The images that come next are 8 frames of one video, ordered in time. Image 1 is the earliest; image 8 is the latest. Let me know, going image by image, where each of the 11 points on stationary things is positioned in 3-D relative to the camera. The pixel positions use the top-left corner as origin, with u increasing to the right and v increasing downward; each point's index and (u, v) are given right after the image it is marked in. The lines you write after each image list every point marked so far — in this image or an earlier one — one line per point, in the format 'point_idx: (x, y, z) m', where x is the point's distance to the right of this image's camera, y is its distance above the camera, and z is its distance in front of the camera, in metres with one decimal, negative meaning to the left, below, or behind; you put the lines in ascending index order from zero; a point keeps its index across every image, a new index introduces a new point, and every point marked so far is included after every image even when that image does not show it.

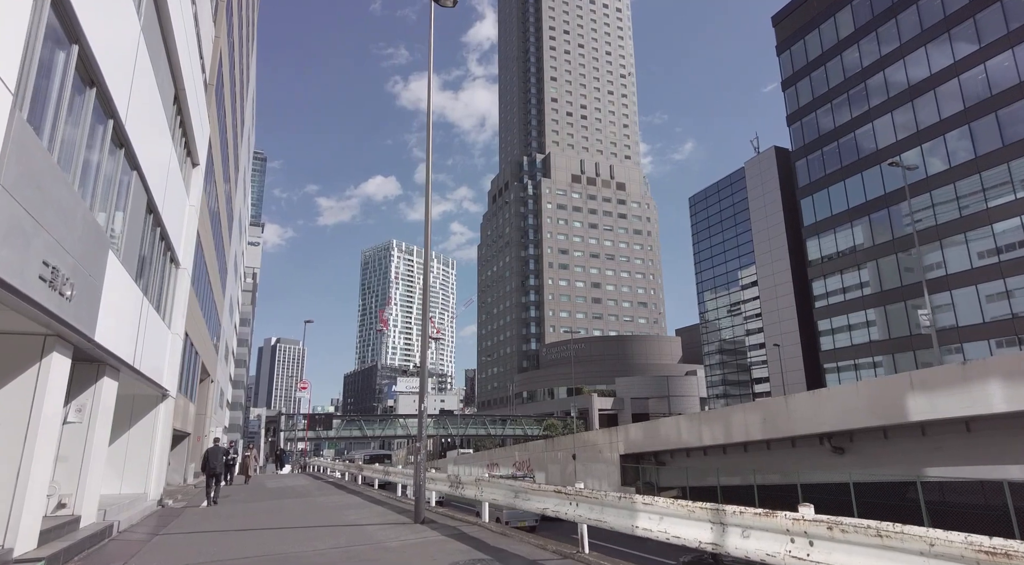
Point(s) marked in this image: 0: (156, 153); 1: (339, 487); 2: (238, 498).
0: (-6.4, +2.3, +10.6) m
1: (-5.3, -6.4, +18.7) m
2: (-7.2, -5.6, +15.6) m
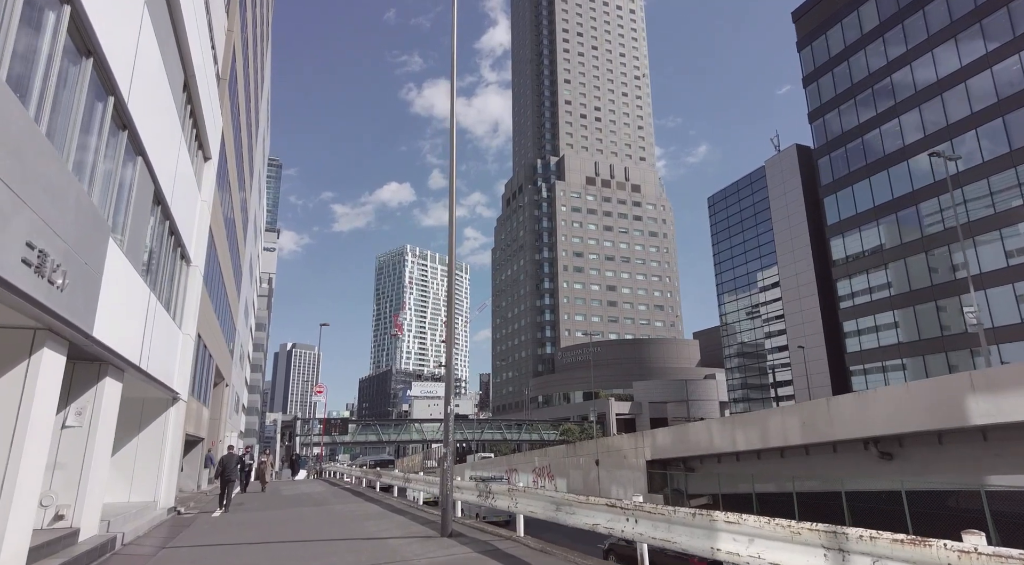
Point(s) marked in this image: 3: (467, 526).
0: (-5.9, +2.4, +10.0) m
1: (-4.6, -6.3, +18.0) m
2: (-6.5, -5.6, +15.0) m
3: (-0.7, -4.1, +9.9) m
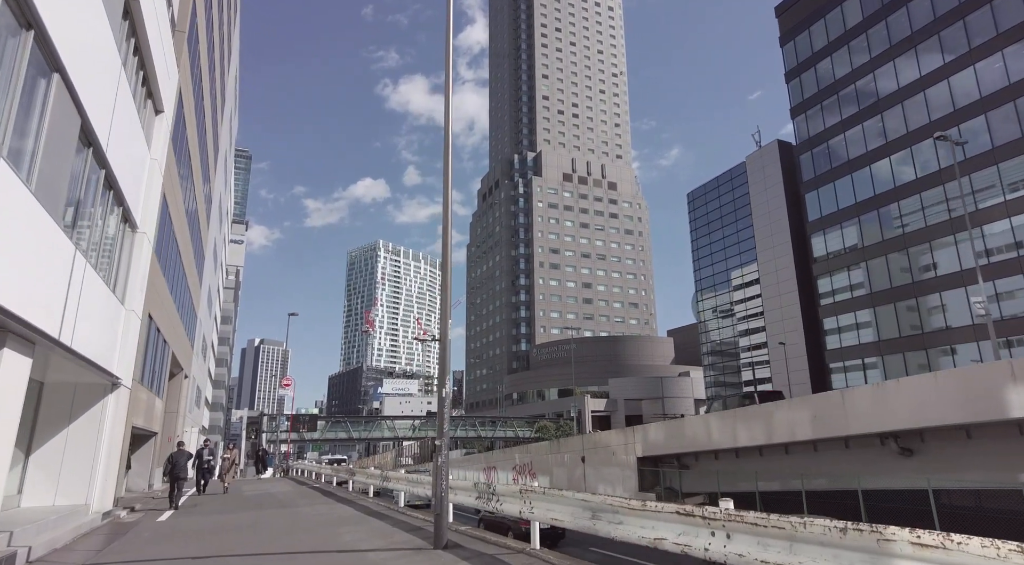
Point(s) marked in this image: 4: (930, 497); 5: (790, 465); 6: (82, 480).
0: (-5.7, +3.0, +8.2) m
1: (-5.0, -5.7, +16.2) m
2: (-6.7, -4.9, +13.1) m
3: (-0.7, -3.5, +8.4) m
4: (+9.1, -4.7, +13.0) m
5: (+8.0, -5.3, +17.2) m
6: (-7.8, -3.6, +10.8) m
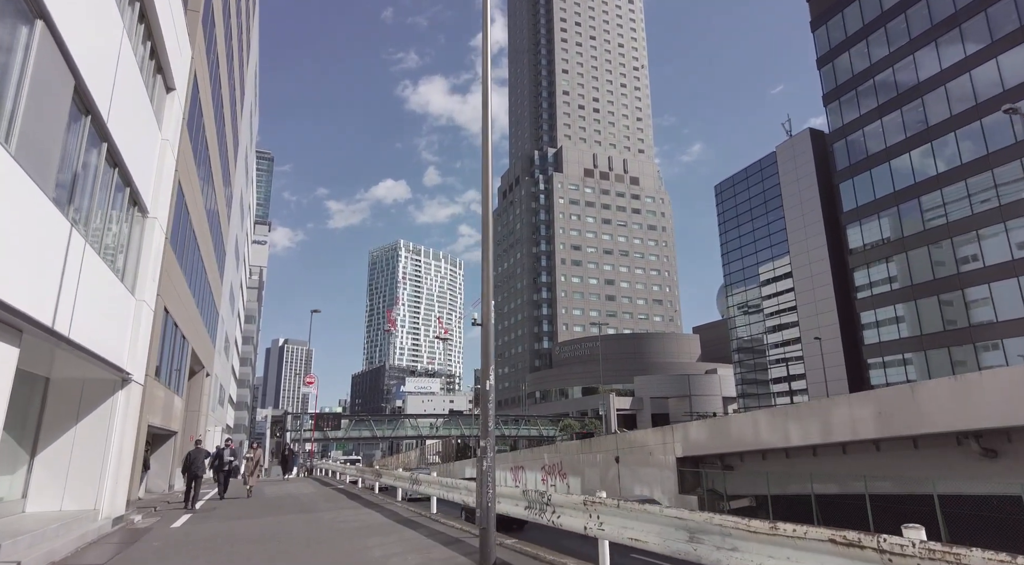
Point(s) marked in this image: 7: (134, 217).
0: (-5.2, +3.2, +7.3) m
1: (-4.0, -5.5, +15.3) m
2: (-5.9, -4.7, +12.3) m
3: (-0.1, -3.3, +7.3) m
4: (+9.9, -4.3, +11.7) m
5: (+8.9, -4.9, +15.8) m
6: (-7.1, -3.4, +10.0) m
7: (-6.9, +1.2, +10.9) m
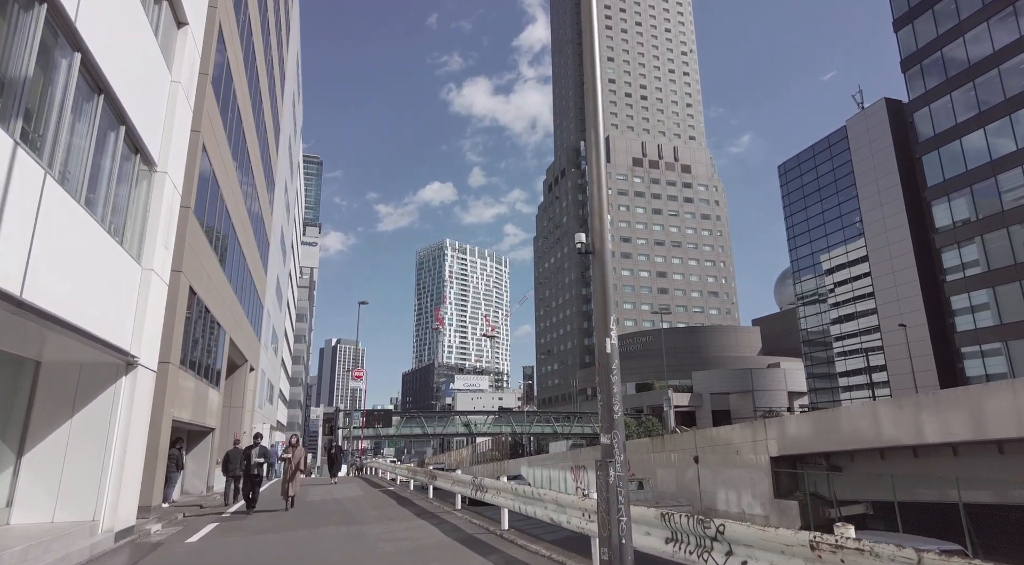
0: (-4.3, +3.8, +5.3) m
1: (-2.4, -4.9, +13.3) m
2: (-4.5, -4.2, +10.4) m
3: (+0.9, -2.6, +5.0) m
4: (+11.2, -3.4, +8.6) m
5: (+10.6, -4.0, +12.8) m
6: (-5.8, -2.9, +8.2) m
7: (-5.7, +1.7, +9.1) m
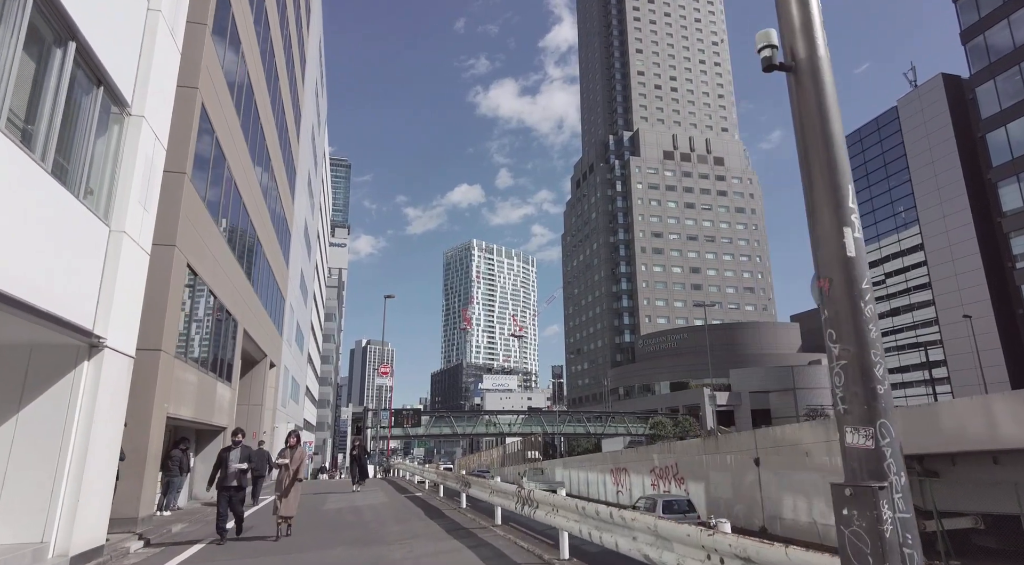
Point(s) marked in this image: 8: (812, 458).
0: (-3.9, +4.2, +3.6) m
1: (-1.5, -4.4, +11.4) m
2: (-3.7, -3.7, +8.6) m
3: (+1.4, -2.1, +3.0) m
4: (+11.9, -2.8, +6.1) m
5: (+11.4, -3.4, +10.3) m
6: (-5.2, -2.4, +6.5) m
7: (-5.1, +2.2, +7.4) m
8: (+8.4, -4.8, +16.4) m
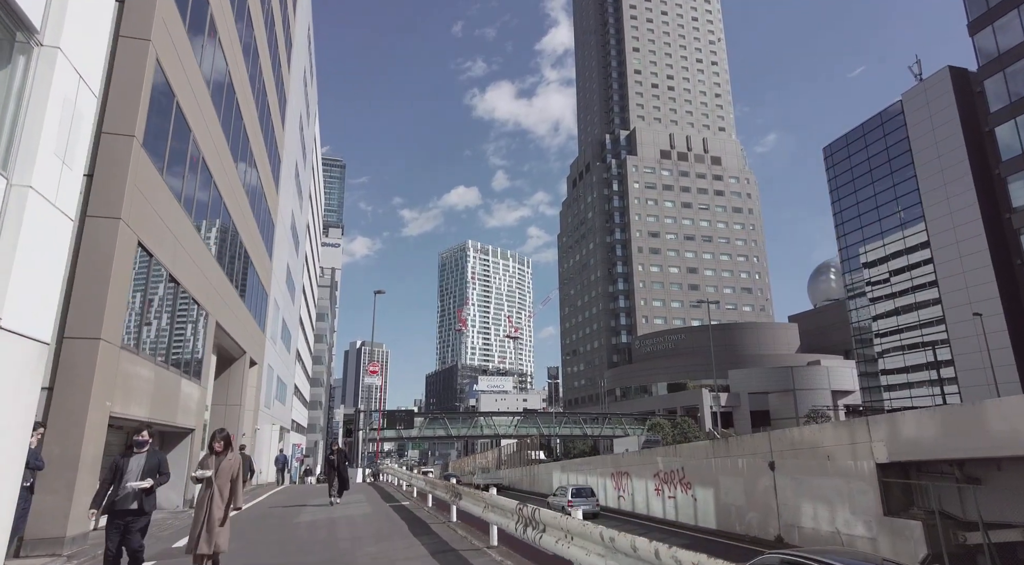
0: (-3.8, +4.6, +2.1) m
1: (-1.5, -4.1, +9.9) m
2: (-3.8, -3.4, +7.1) m
3: (+1.4, -1.7, +1.6) m
4: (+11.9, -2.5, +4.7) m
5: (+11.4, -3.1, +9.0) m
6: (-5.2, -2.1, +5.0) m
7: (-5.1, +2.5, +5.9) m
8: (+8.3, -4.5, +15.1) m
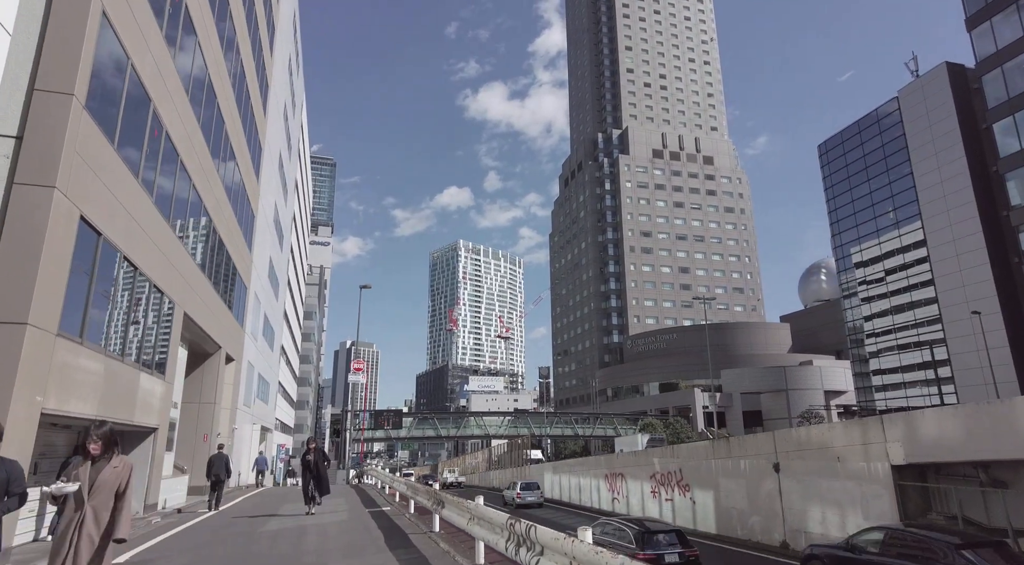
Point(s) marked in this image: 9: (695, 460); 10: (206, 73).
0: (-3.8, +4.9, +1.0) m
1: (-1.7, -3.8, +8.9) m
2: (-3.9, -3.1, +6.0) m
3: (+1.4, -1.5, +0.5) m
4: (+11.8, -2.2, +3.8) m
5: (+11.3, -2.8, +8.1) m
6: (-5.3, -1.8, +3.9) m
7: (-5.1, +2.8, +4.8) m
8: (+8.1, -4.3, +14.1) m
9: (+6.1, -5.8, +19.4) m
10: (-9.2, +6.7, +17.7) m
